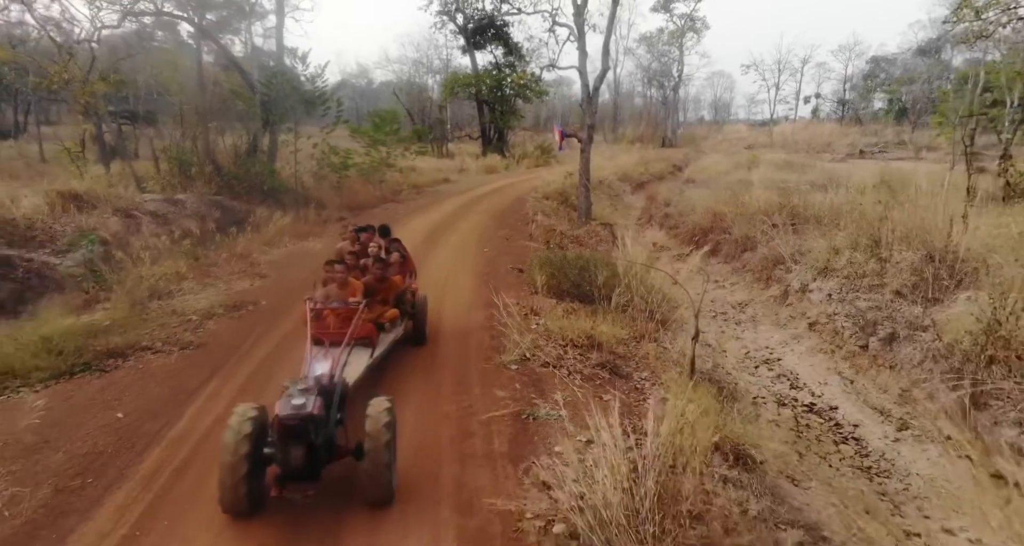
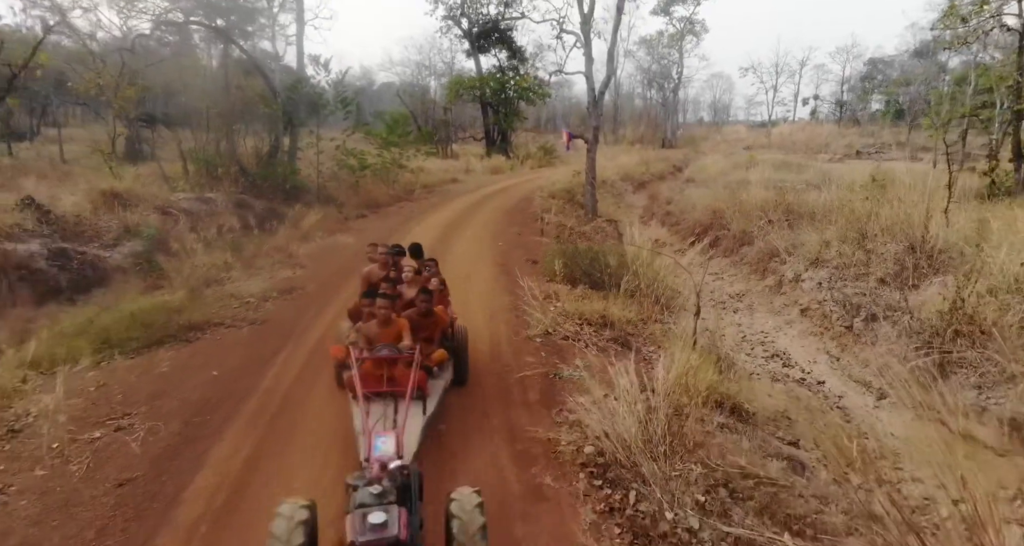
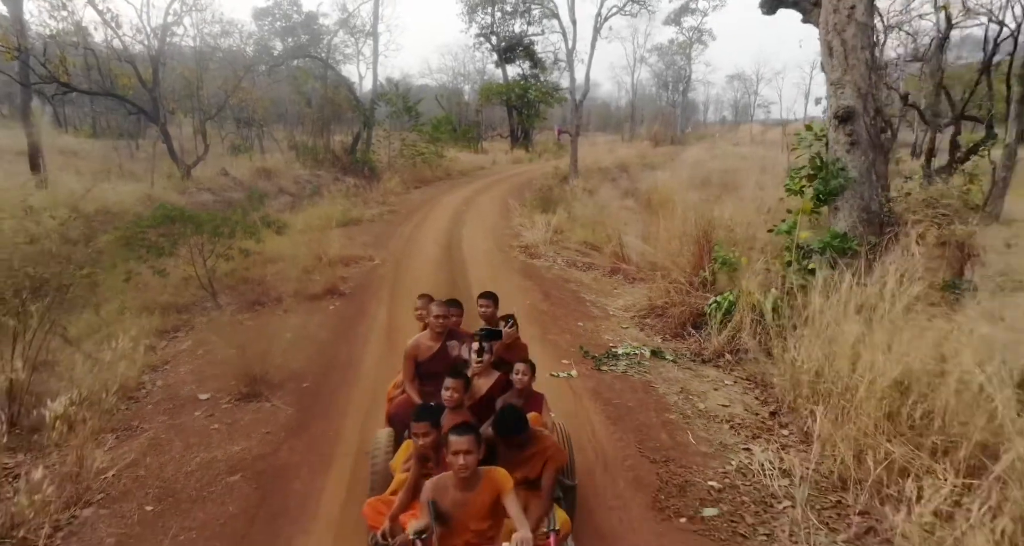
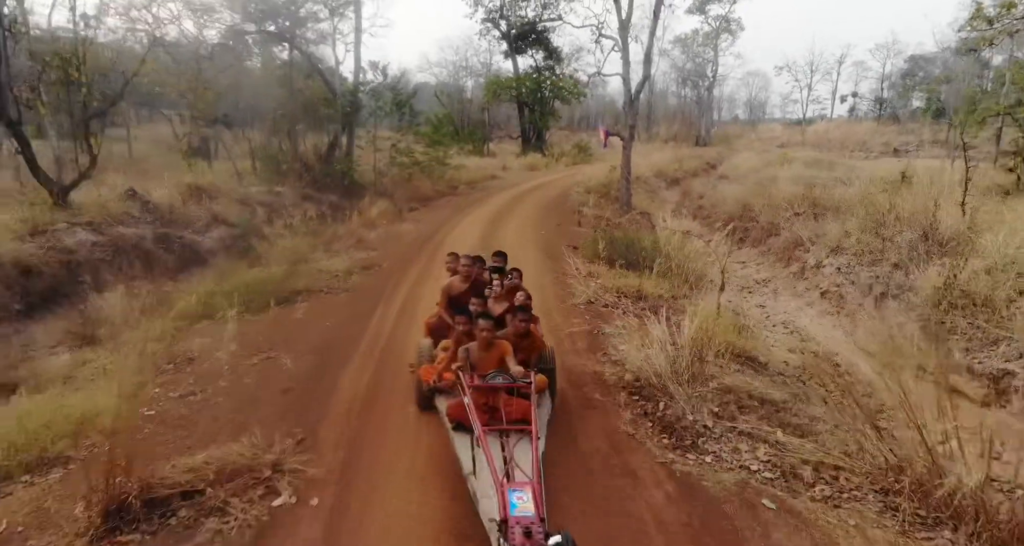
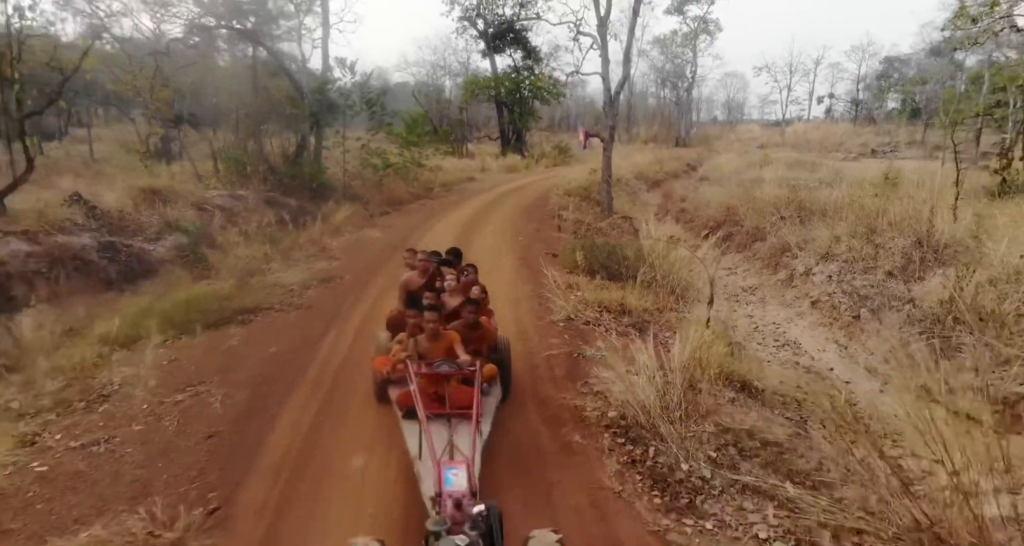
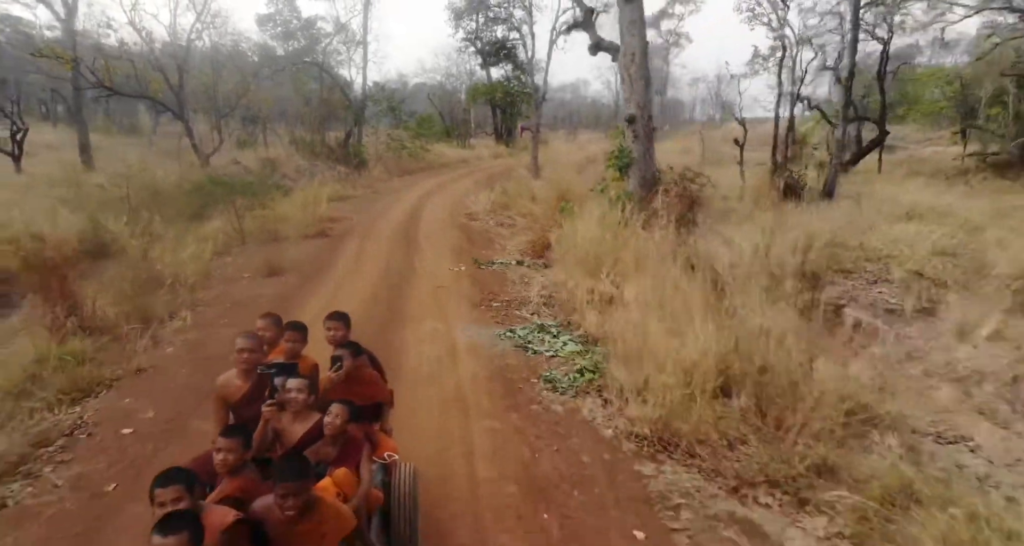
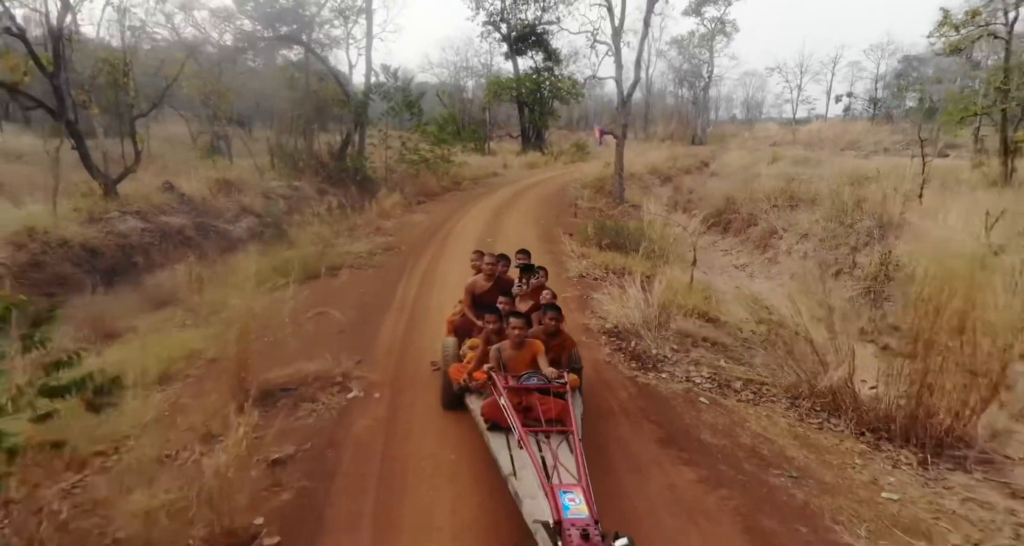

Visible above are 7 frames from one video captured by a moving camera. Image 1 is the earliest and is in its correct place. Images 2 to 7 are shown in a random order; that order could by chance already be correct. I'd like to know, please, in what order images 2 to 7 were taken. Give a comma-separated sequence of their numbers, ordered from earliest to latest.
2, 5, 4, 7, 3, 6
